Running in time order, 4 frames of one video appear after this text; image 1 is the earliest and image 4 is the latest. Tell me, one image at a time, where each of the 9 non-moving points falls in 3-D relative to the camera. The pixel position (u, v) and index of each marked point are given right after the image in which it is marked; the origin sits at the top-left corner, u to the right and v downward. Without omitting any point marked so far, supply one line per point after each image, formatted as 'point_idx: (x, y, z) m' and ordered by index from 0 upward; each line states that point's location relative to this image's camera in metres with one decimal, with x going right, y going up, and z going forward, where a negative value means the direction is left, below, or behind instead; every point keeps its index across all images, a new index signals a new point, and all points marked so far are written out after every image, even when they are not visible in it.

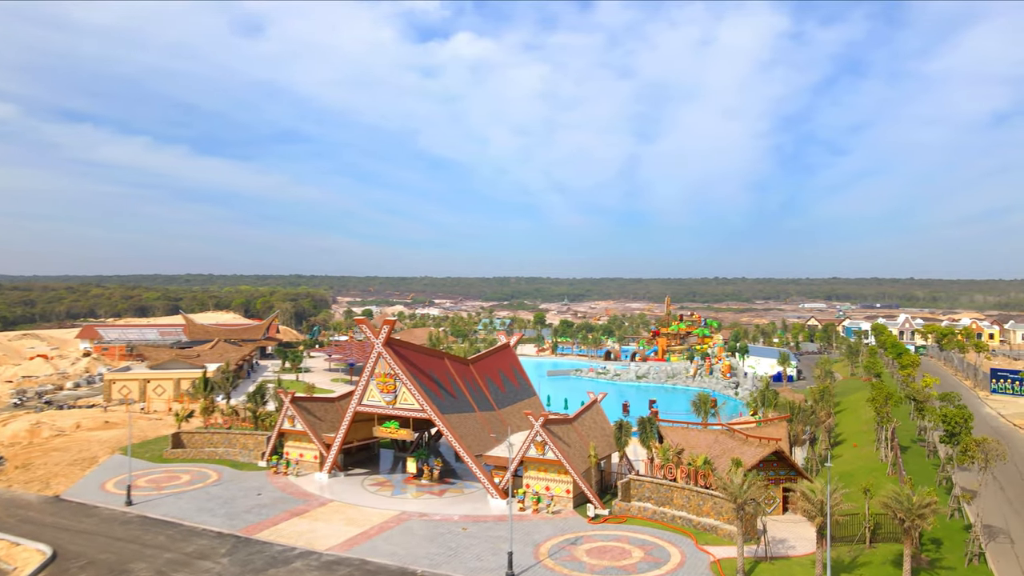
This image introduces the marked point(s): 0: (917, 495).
0: (+12.1, -6.2, +16.7) m
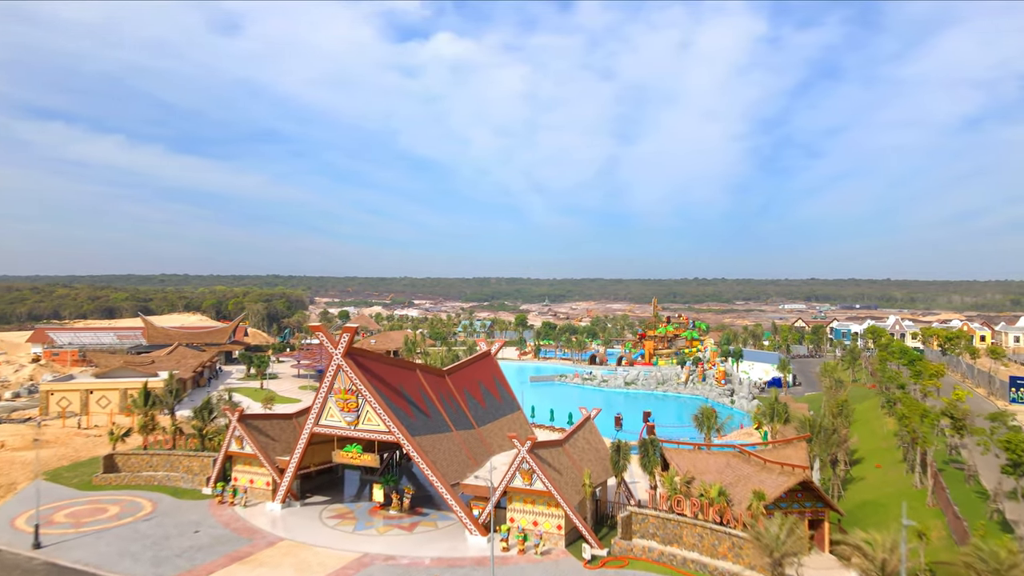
0: (+11.7, -6.3, +13.3) m
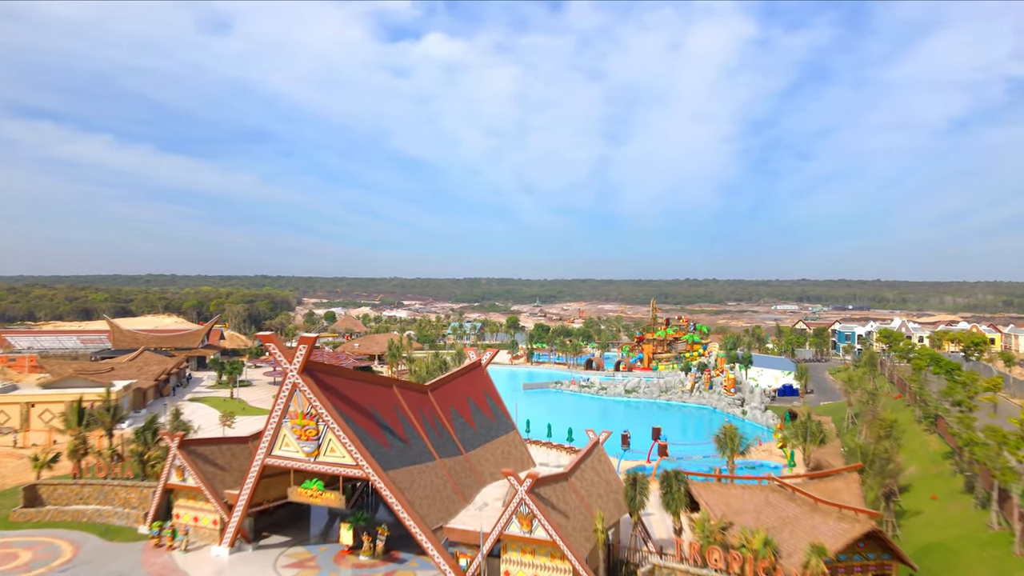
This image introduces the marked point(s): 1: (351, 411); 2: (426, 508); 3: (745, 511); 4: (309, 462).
0: (+11.7, -6.3, +9.3) m
1: (-5.7, -4.3, +19.7) m
2: (-3.0, -7.6, +19.4) m
3: (+8.0, -7.6, +19.1) m
4: (-7.1, -6.0, +19.4) m
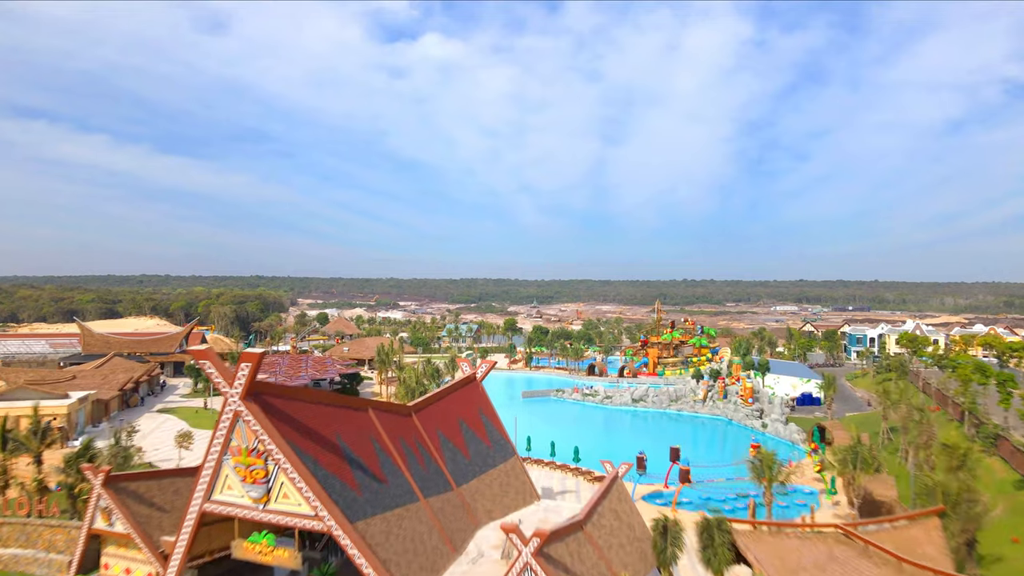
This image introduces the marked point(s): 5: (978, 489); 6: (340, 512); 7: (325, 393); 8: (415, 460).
0: (+11.8, -6.3, +5.3) m
1: (-5.6, -4.4, +15.6) m
2: (-3.0, -7.7, +15.3) m
3: (+8.0, -7.7, +15.1) m
4: (-7.0, -6.1, +15.4) m
5: (+15.8, -6.8, +19.0) m
6: (-4.6, -5.9, +14.9) m
7: (-5.8, -3.2, +17.3) m
8: (-3.3, -5.9, +19.1) m
